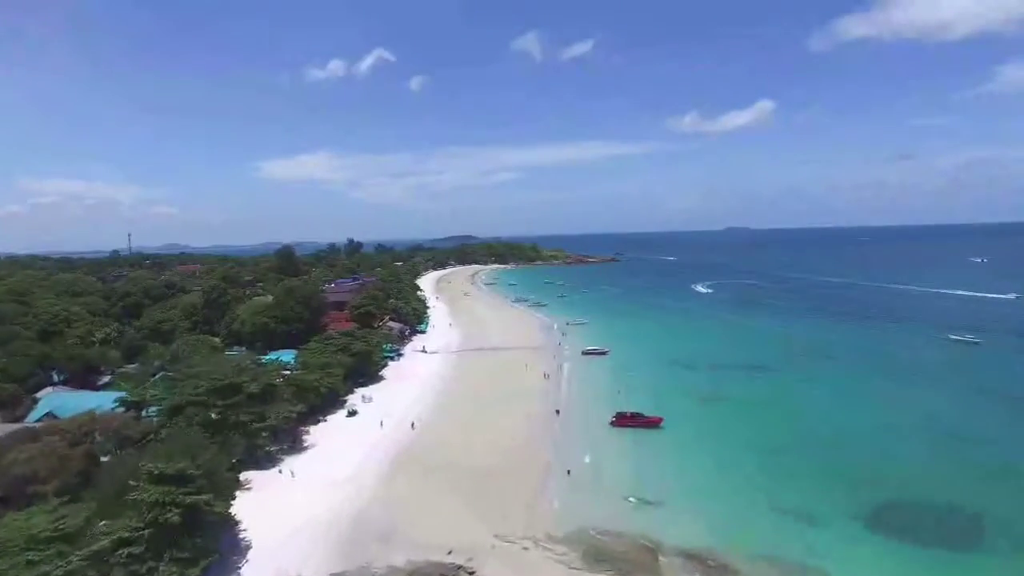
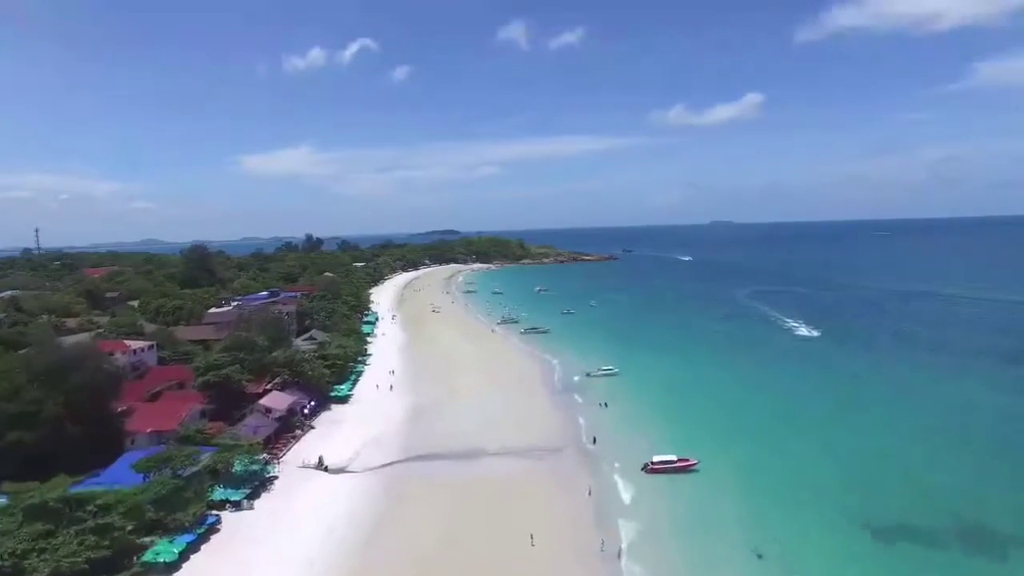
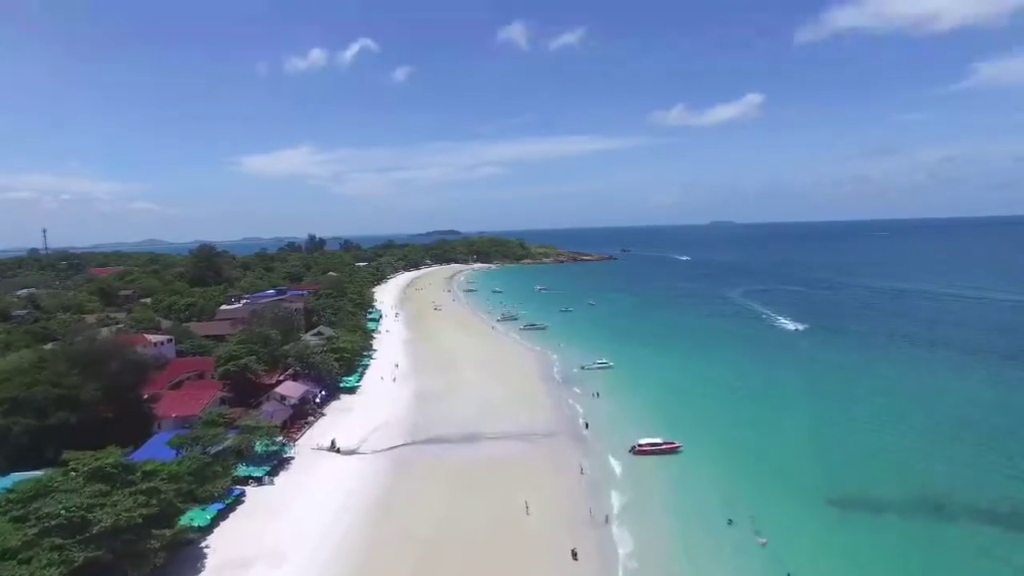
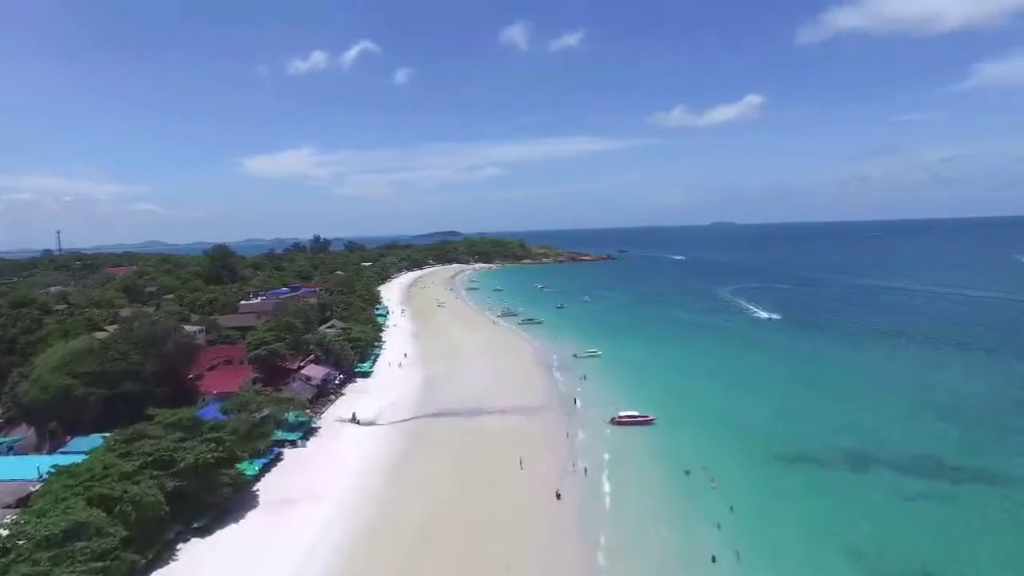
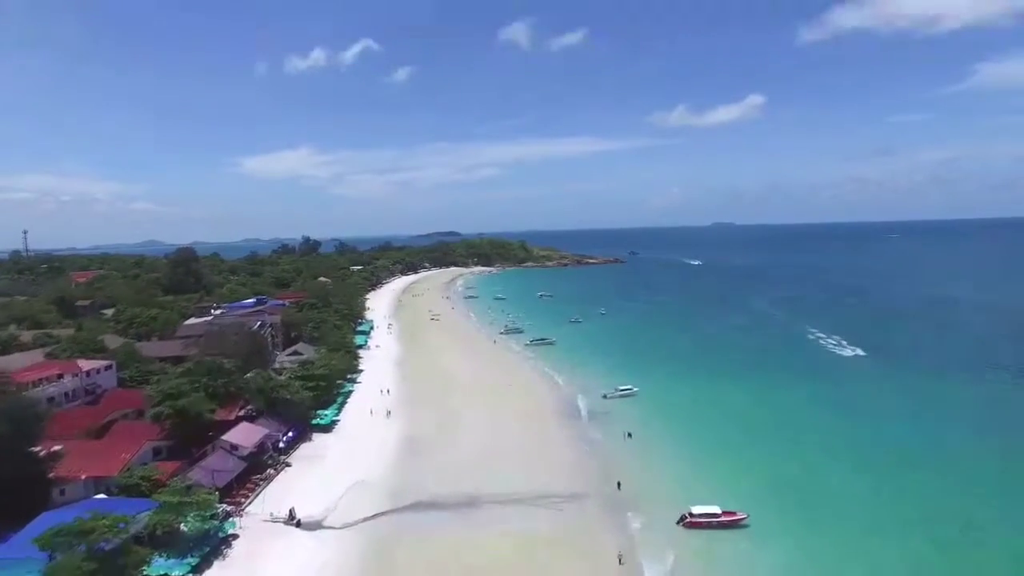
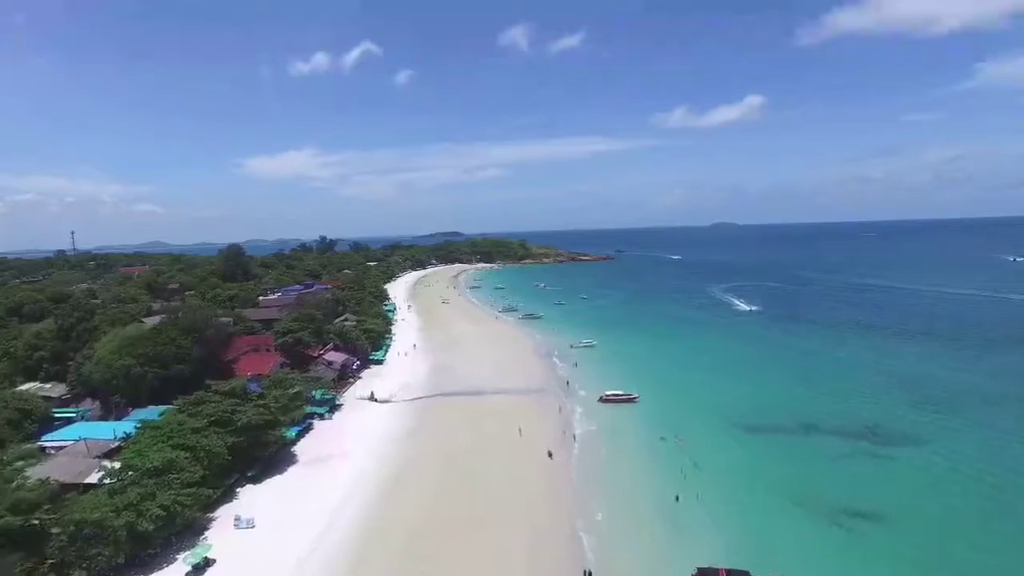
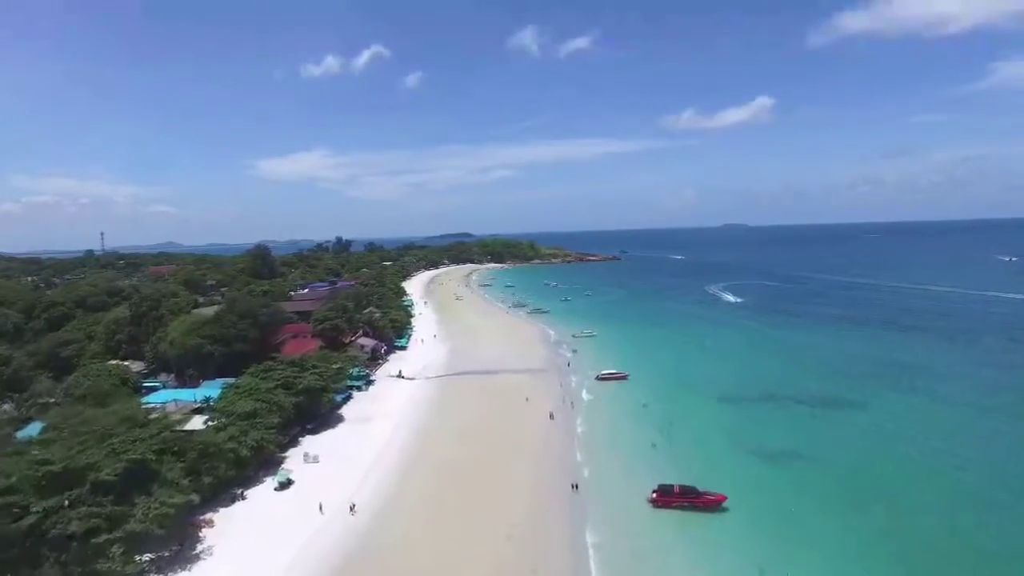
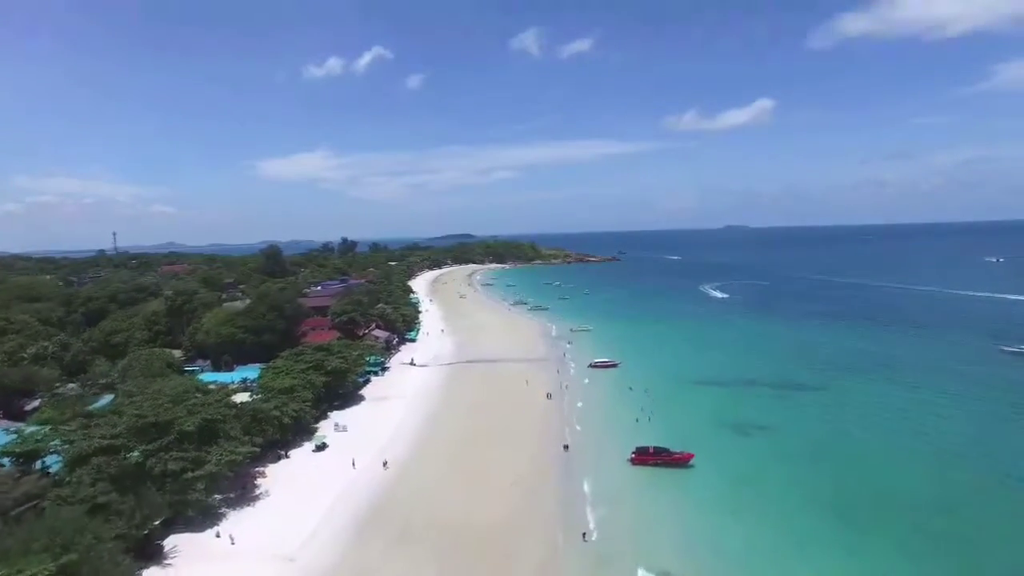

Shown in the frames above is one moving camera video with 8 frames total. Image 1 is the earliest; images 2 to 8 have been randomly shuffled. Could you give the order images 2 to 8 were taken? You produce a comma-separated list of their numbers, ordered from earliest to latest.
8, 7, 6, 4, 3, 2, 5
